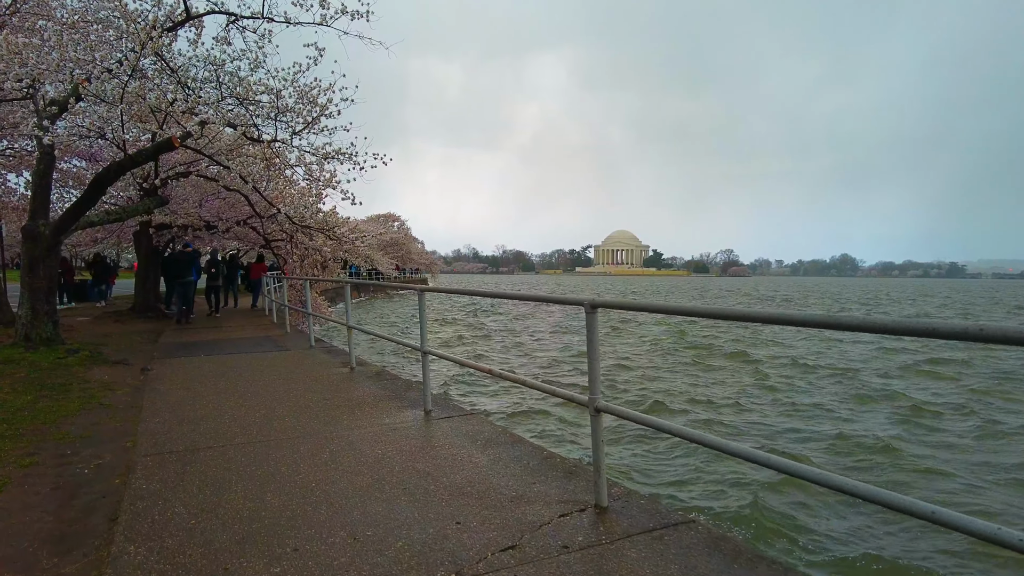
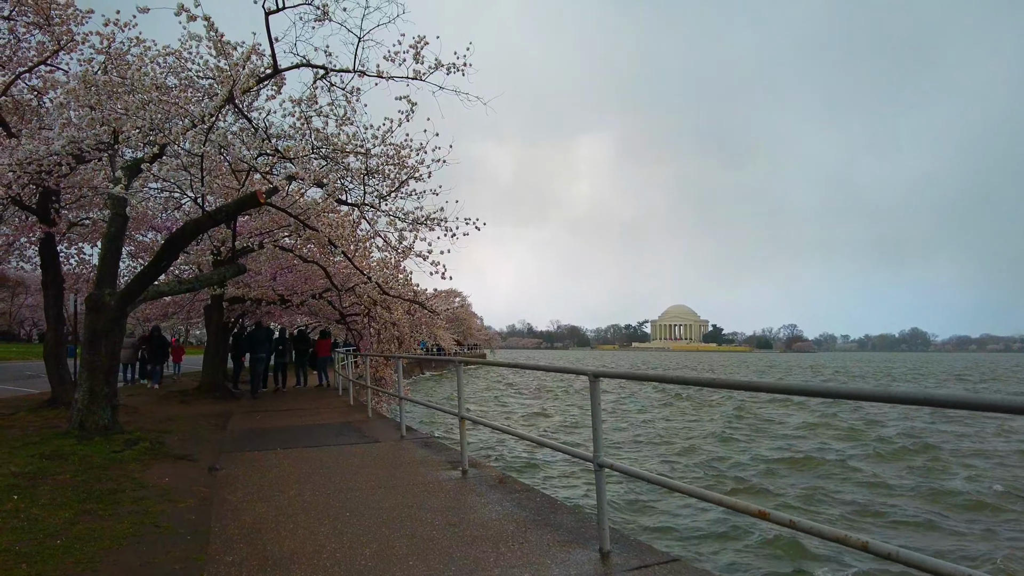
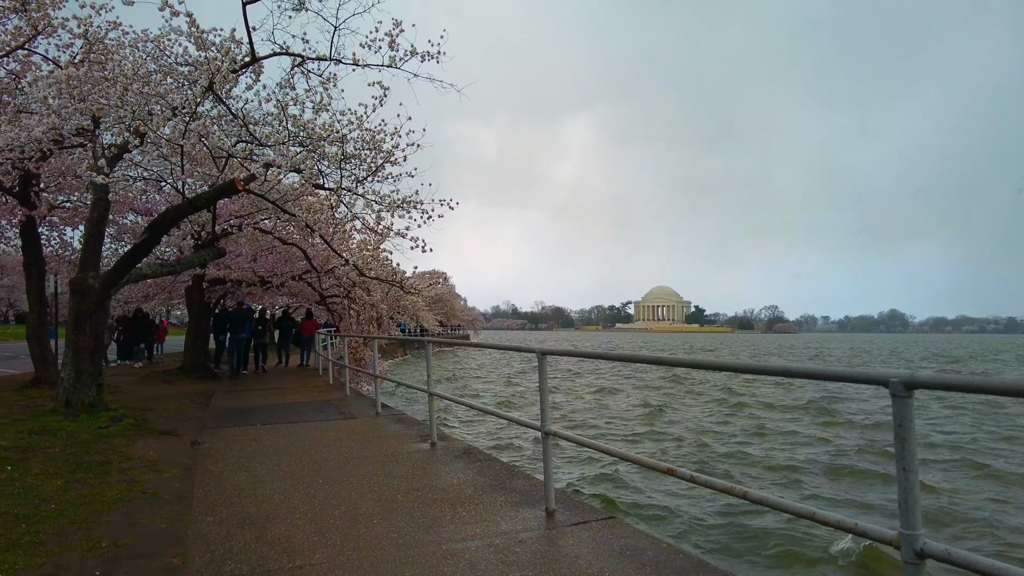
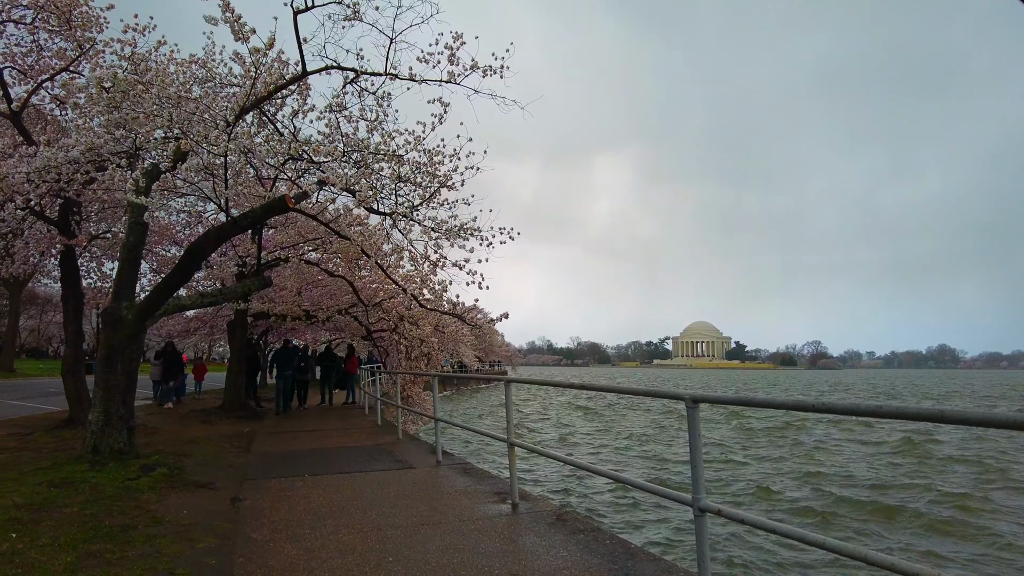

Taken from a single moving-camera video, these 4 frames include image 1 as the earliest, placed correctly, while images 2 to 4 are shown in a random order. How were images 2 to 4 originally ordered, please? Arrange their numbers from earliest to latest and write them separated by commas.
3, 2, 4
